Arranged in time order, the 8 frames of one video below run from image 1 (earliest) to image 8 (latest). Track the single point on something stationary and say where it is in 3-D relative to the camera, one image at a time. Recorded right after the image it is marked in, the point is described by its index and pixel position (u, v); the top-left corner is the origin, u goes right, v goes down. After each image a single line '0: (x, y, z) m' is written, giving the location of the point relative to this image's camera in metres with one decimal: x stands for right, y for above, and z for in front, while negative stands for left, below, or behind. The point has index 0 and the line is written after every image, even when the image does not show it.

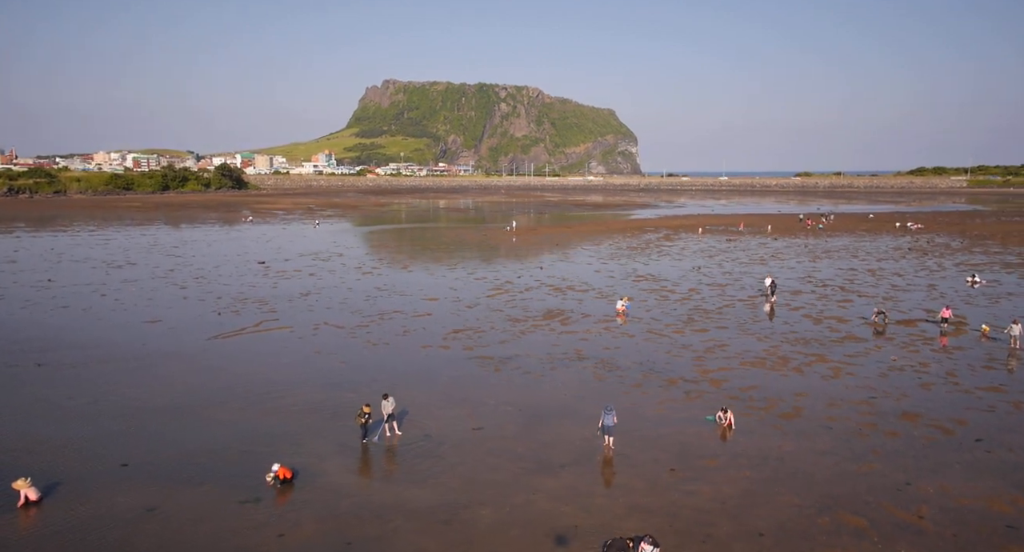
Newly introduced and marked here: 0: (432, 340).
0: (-2.0, -1.7, +18.5) m
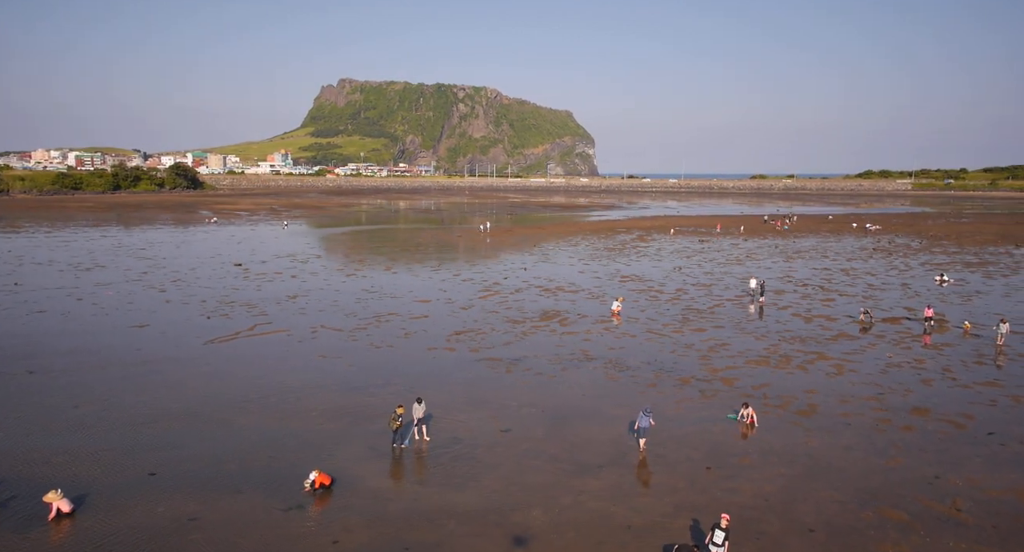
0: (-1.9, -1.7, +18.4) m
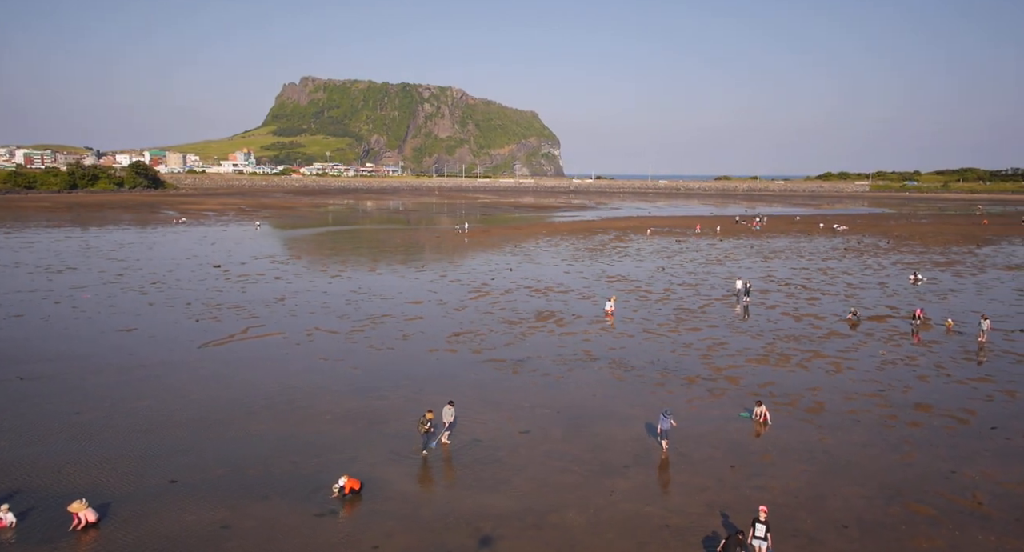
0: (-1.9, -1.7, +18.3) m
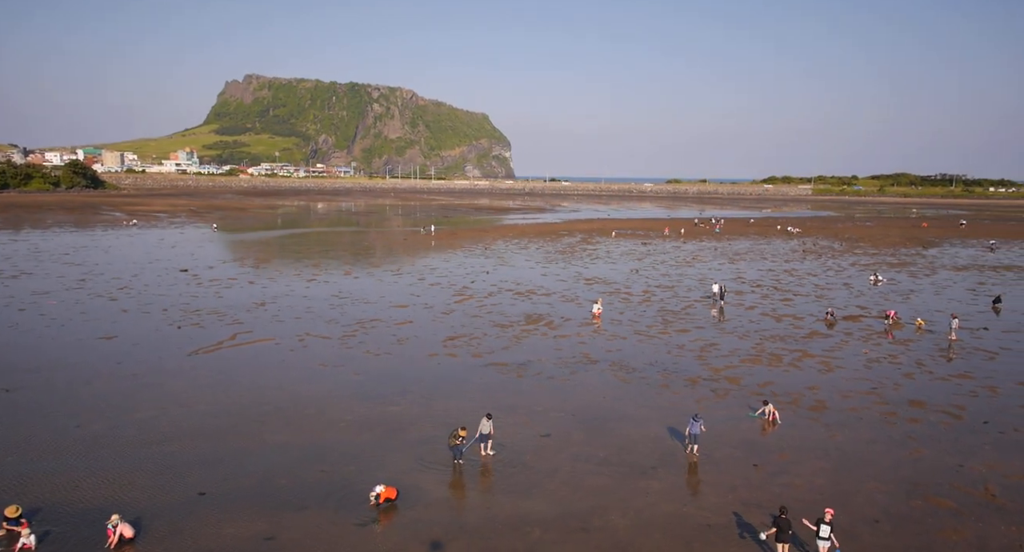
0: (-2.0, -1.8, +18.2) m
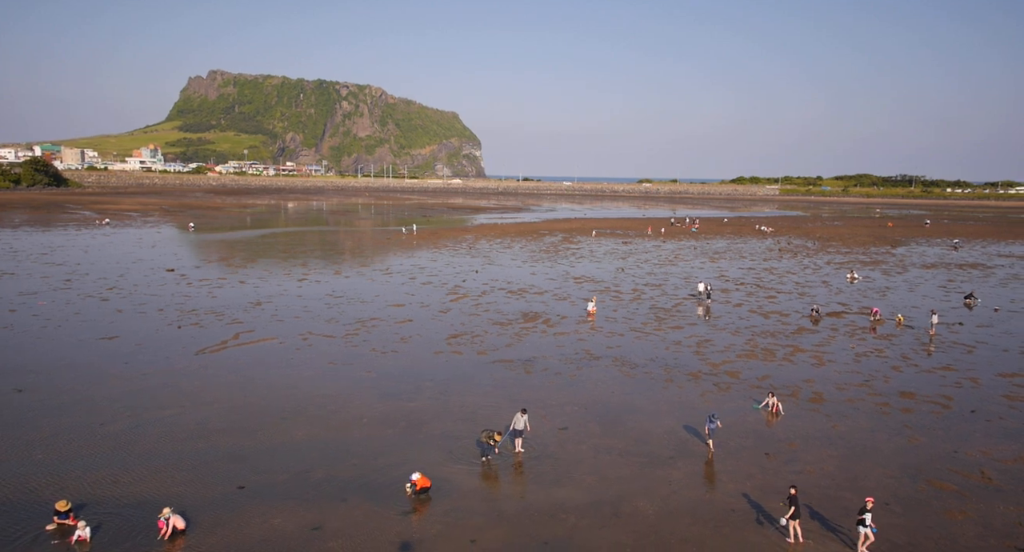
0: (-1.9, -1.8, +18.6) m
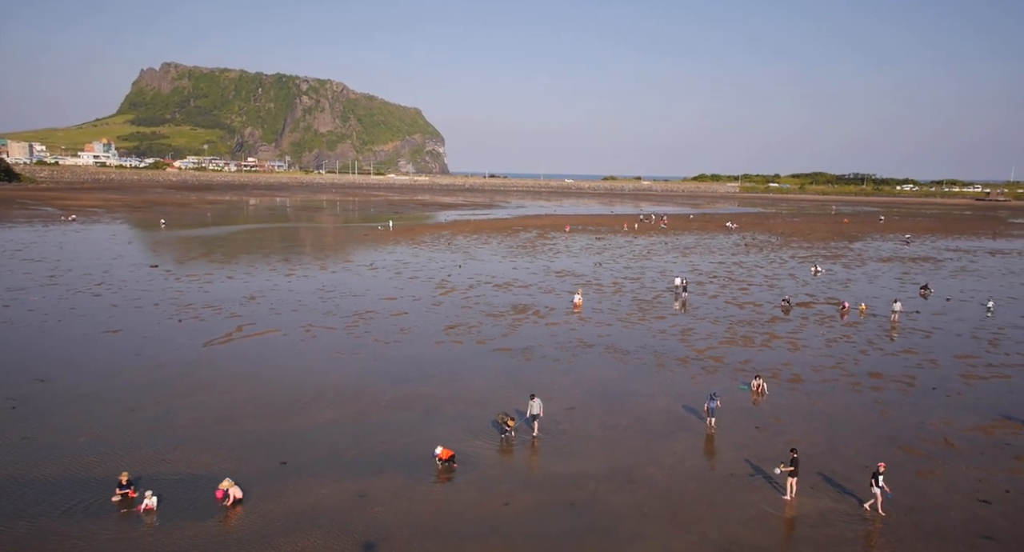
0: (-2.0, -1.6, +19.4) m
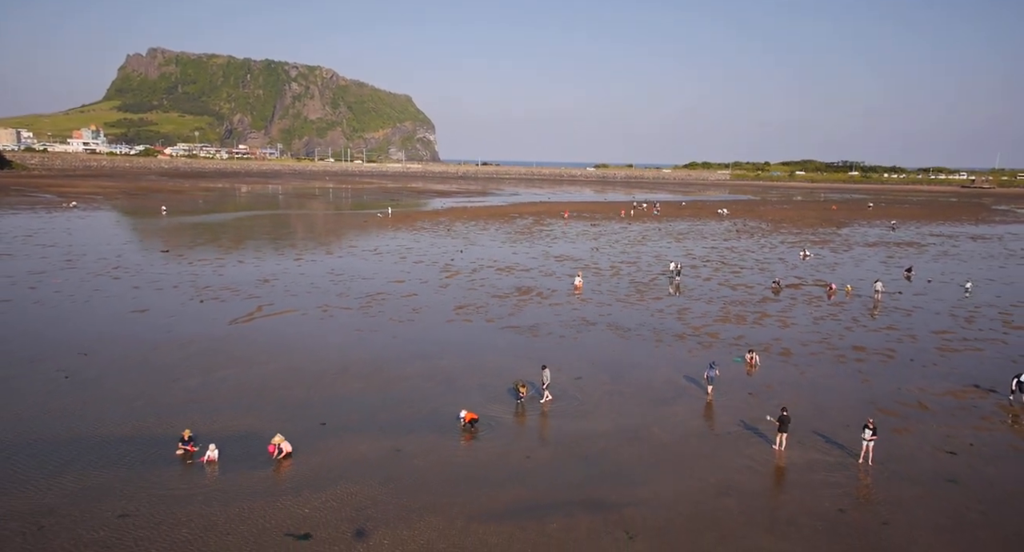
0: (-1.8, -1.1, +20.6) m
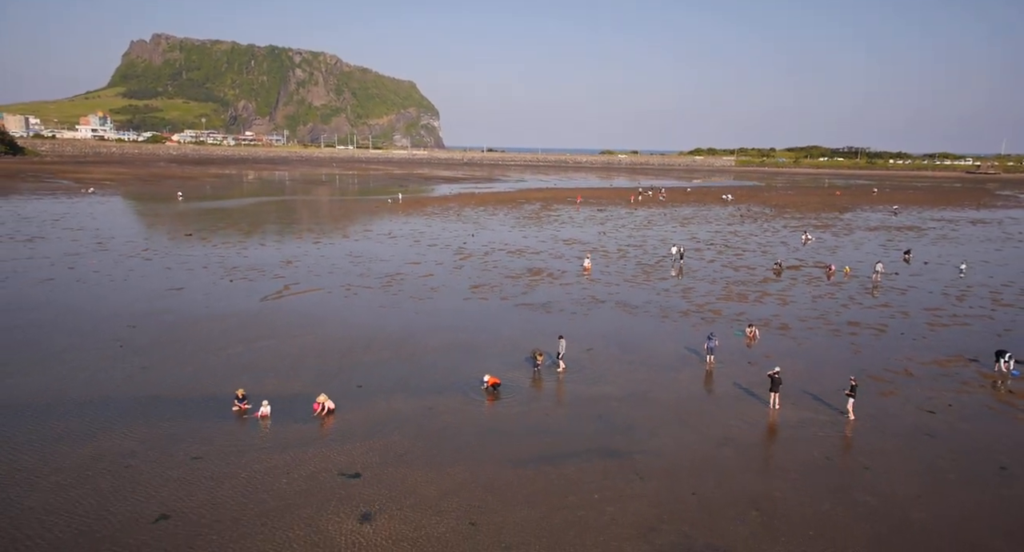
0: (-1.4, -0.5, +21.8) m
